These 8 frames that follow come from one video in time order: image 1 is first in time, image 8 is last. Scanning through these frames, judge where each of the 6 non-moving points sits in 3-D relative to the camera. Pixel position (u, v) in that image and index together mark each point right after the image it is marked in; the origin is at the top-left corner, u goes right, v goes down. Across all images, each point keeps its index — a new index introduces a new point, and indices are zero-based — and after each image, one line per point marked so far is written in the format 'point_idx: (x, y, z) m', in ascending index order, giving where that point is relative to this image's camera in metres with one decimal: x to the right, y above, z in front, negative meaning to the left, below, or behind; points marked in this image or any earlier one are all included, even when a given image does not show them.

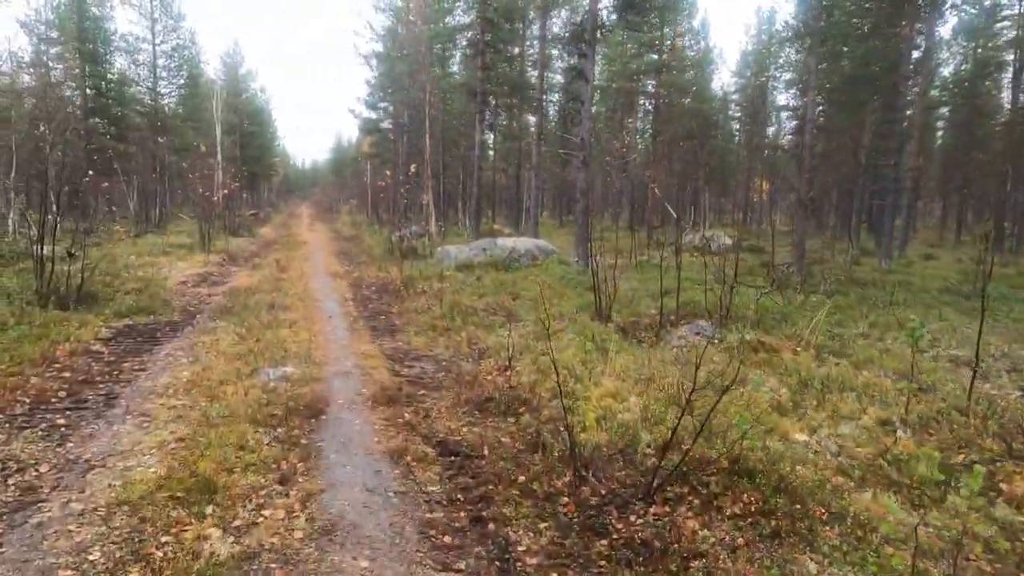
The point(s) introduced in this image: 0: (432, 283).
0: (-1.9, +0.1, +16.3) m
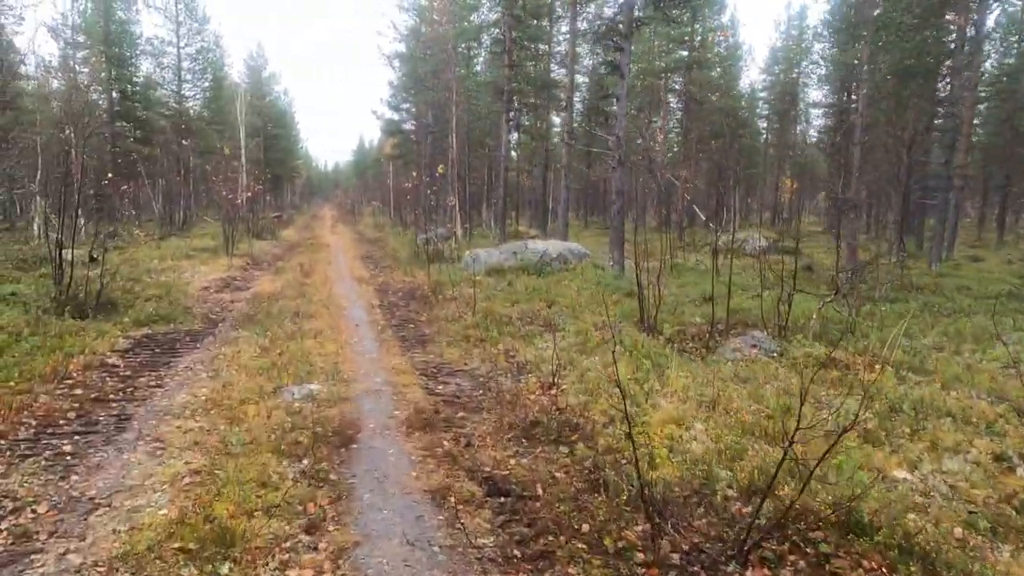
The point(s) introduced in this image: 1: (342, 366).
0: (-1.2, 0.0, +15.6) m
1: (-2.3, -1.1, +9.1) m
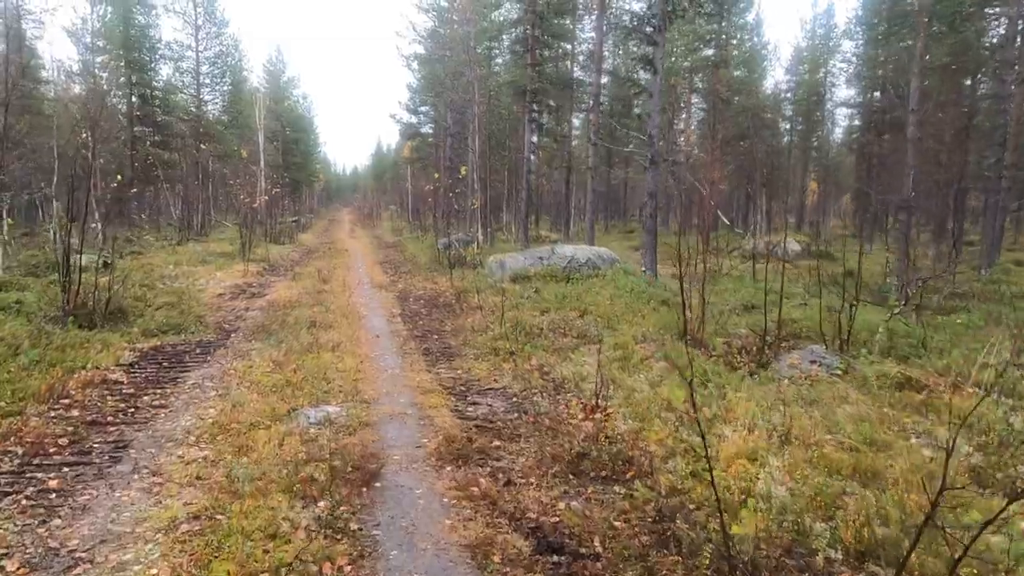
0: (-0.5, -0.2, +14.8) m
1: (-1.9, -1.2, +8.3) m
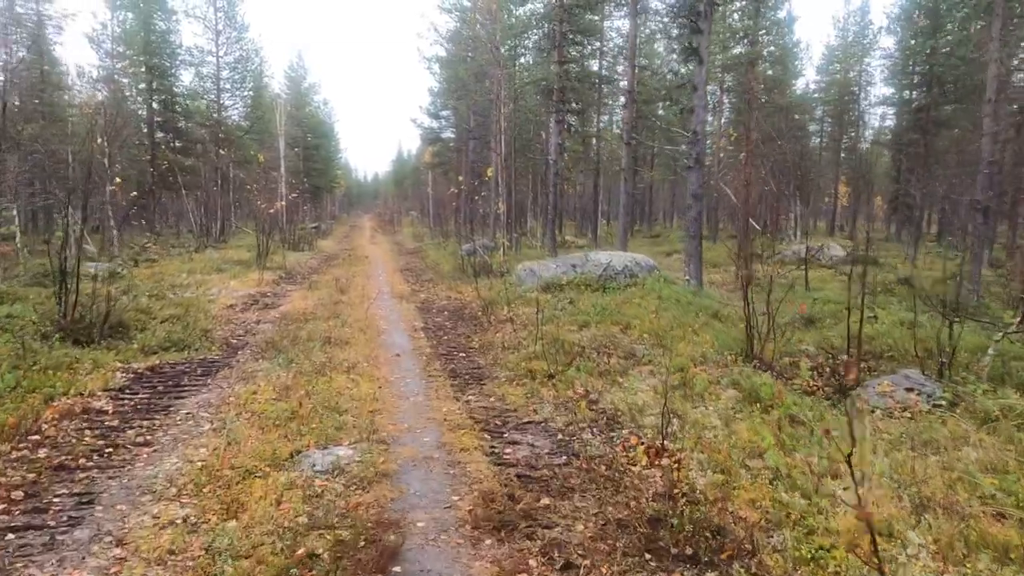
0: (+0.1, -0.4, +13.5) m
1: (-1.4, -1.4, +7.1) m
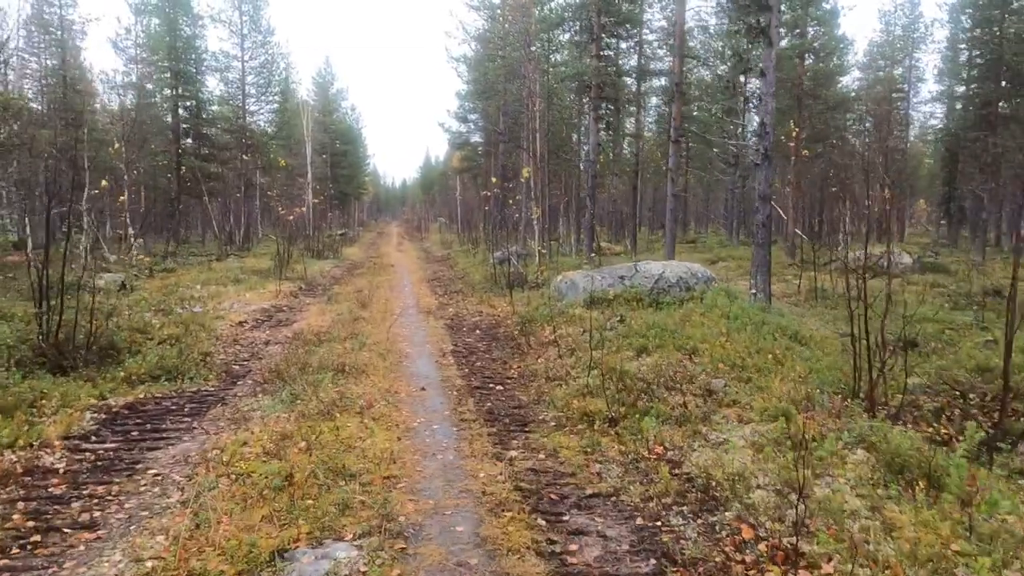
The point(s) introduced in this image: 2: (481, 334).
0: (+0.9, -0.7, +11.7) m
1: (-0.9, -1.6, +5.4) m
2: (-0.6, -0.9, +12.5) m
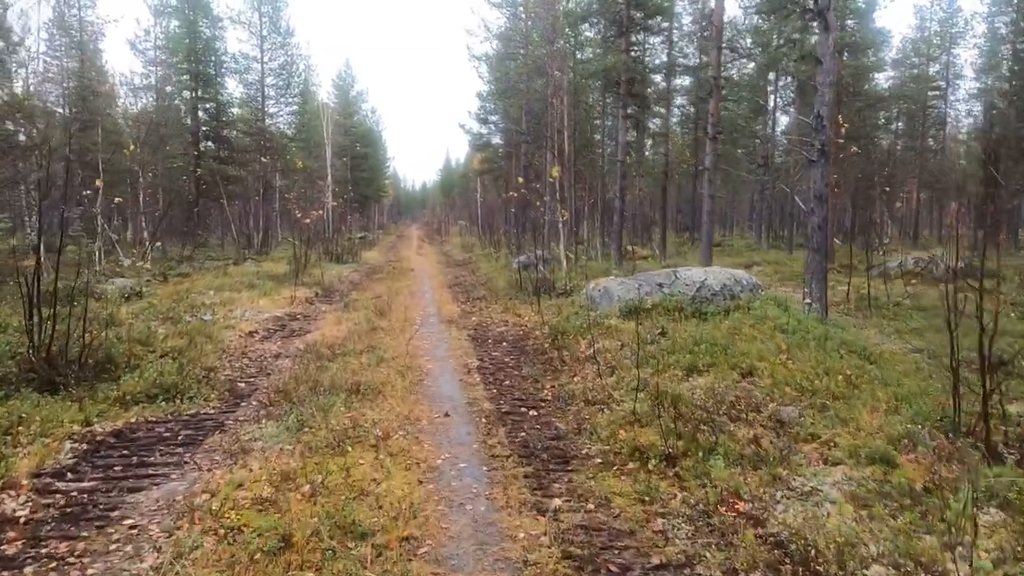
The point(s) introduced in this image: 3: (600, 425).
0: (+1.4, -0.9, +10.7) m
1: (-0.6, -1.8, +4.3) m
2: (-0.1, -1.0, +11.4) m
3: (+1.0, -1.5, +7.2) m
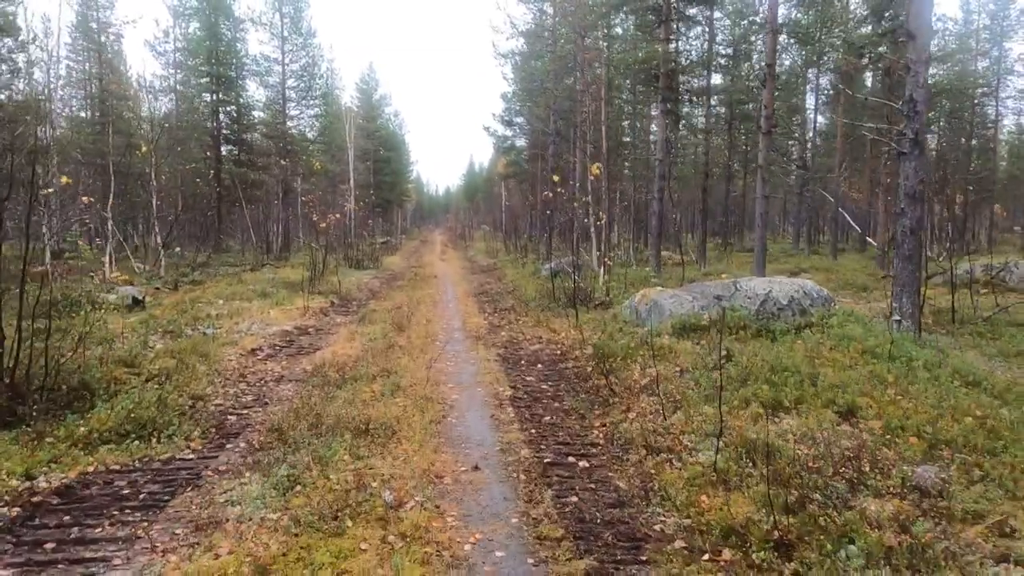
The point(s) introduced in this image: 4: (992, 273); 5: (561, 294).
0: (+1.9, -1.1, +9.0) m
1: (-0.3, -1.9, +2.8) m
2: (+0.5, -1.2, +9.9) m
3: (+1.4, -1.7, +5.6) m
4: (+14.1, +0.4, +19.1) m
5: (+1.2, -0.1, +16.1) m
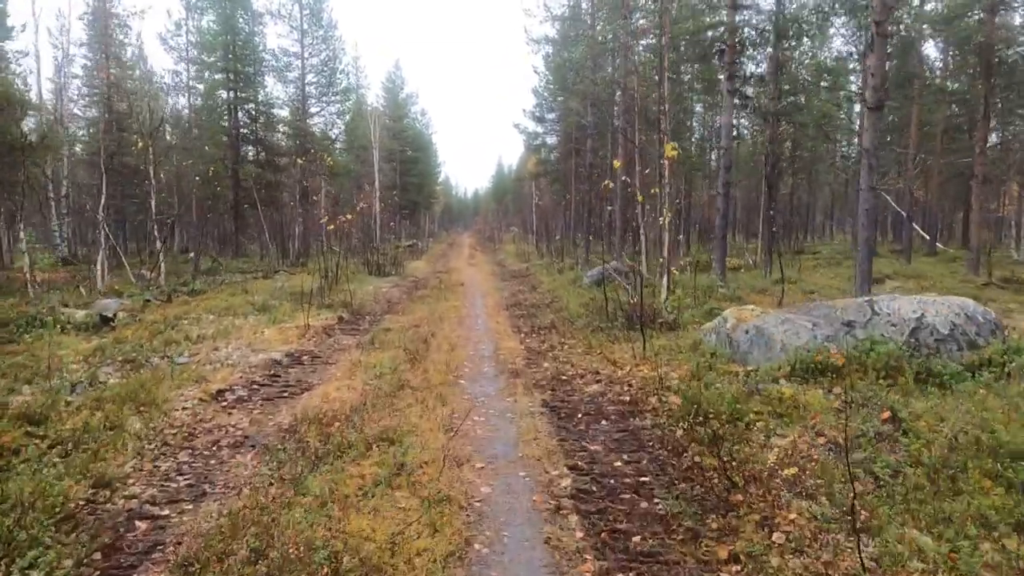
0: (+2.4, -1.3, +6.0) m
1: (0.0, -2.2, -0.2) m
2: (+1.1, -1.5, +6.9) m
3: (+1.8, -1.9, +2.6) m
4: (+15.0, +0.1, +15.5) m
5: (+2.1, -0.4, +13.0) m
